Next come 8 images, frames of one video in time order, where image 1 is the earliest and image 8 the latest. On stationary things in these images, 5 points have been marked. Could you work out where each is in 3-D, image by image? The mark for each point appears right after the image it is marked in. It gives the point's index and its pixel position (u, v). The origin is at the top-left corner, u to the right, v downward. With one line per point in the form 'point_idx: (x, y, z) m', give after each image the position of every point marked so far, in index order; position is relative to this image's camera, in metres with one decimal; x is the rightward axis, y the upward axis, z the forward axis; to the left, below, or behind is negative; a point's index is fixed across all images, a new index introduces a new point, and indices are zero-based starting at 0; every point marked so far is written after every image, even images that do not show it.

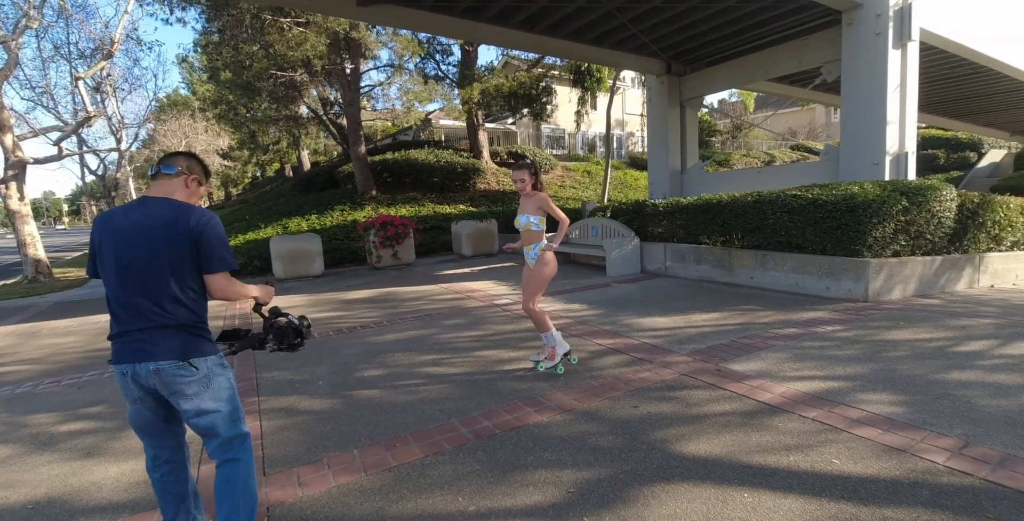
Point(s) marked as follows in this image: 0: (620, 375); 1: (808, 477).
0: (+0.9, -0.9, +4.1) m
1: (+1.5, -1.1, +2.5) m
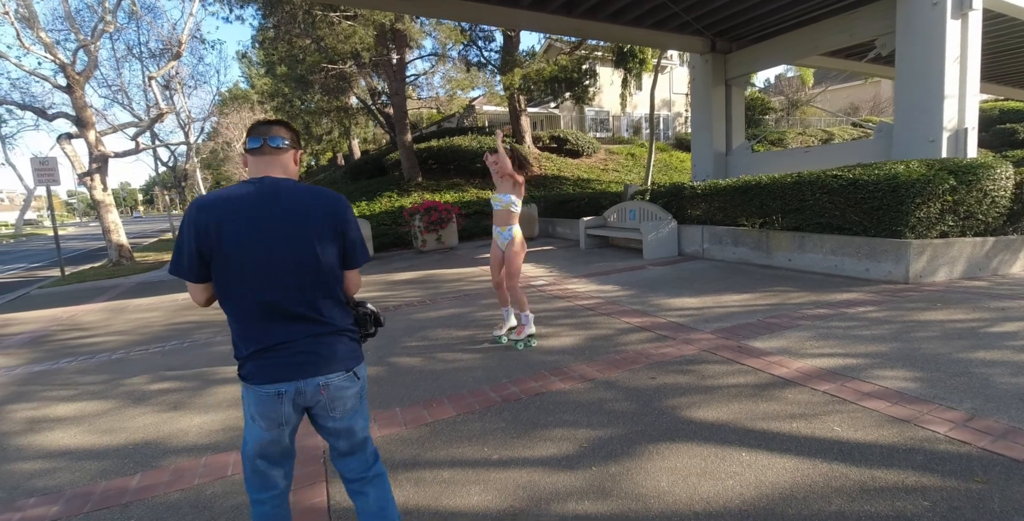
0: (+1.1, -0.7, +4.3) m
1: (+1.6, -1.0, +2.7) m
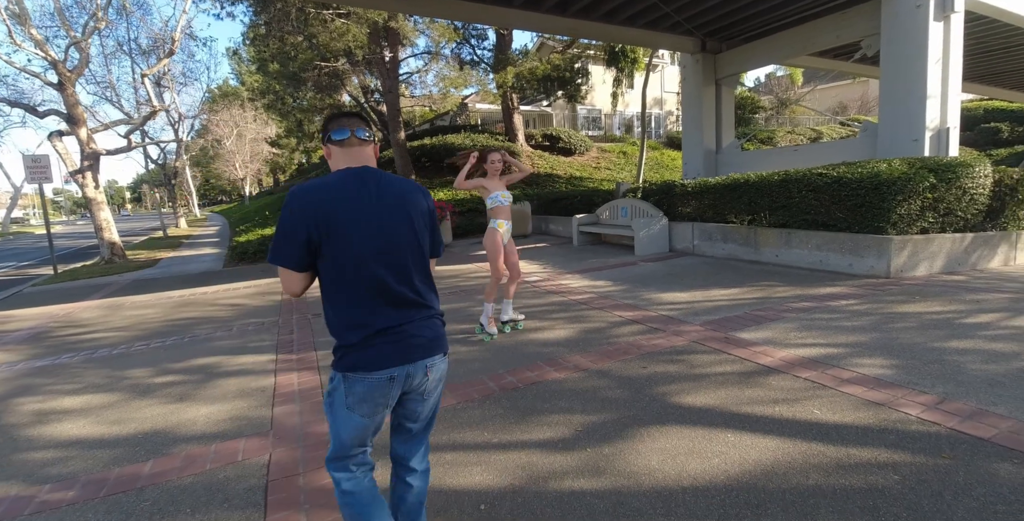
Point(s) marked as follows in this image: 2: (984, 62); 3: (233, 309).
0: (+1.1, -0.7, +4.4) m
1: (+1.5, -0.9, +2.9) m
2: (+14.7, +6.1, +15.9) m
3: (-4.1, -0.7, +7.5) m
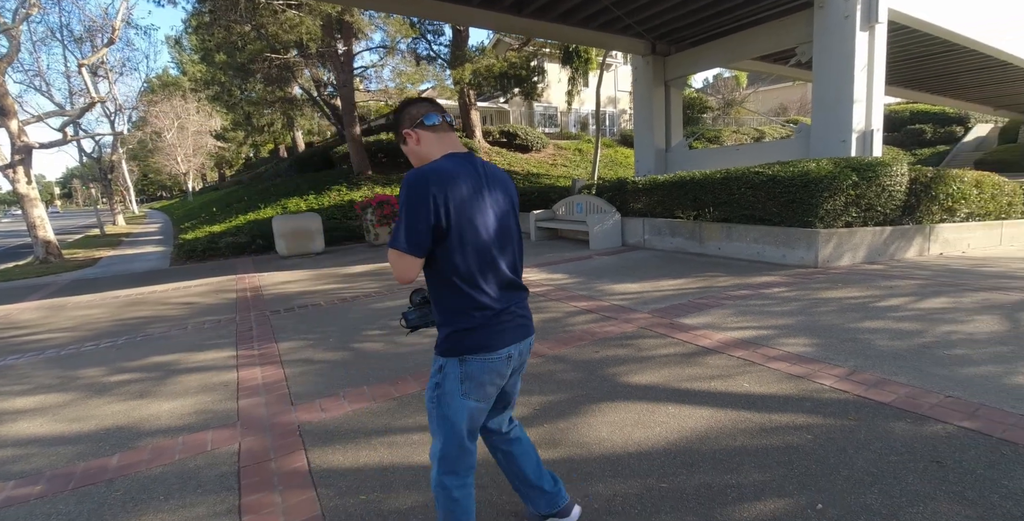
0: (+0.7, -0.6, +4.7) m
1: (+1.3, -0.9, +3.2) m
2: (+13.3, +6.4, +17.2) m
3: (-4.7, -0.7, +7.4) m
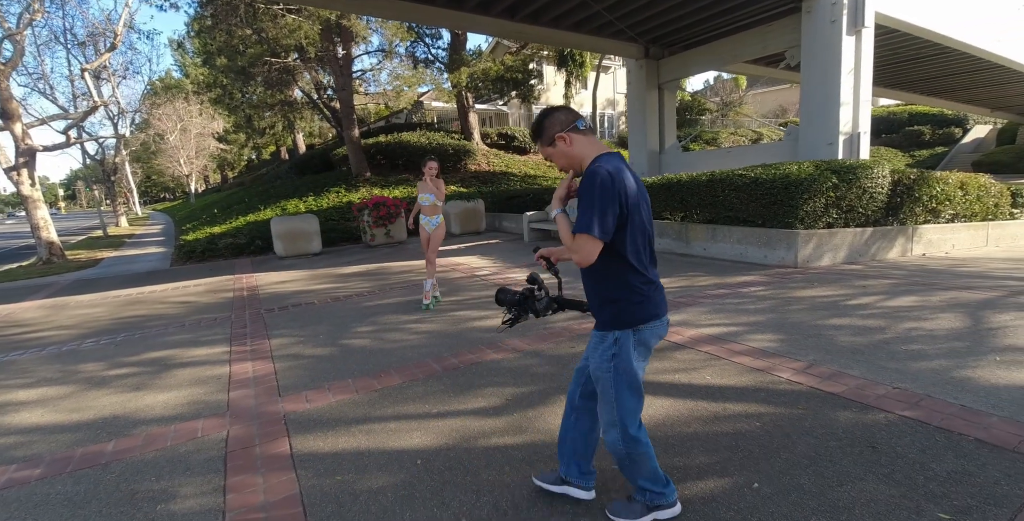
0: (+0.5, -0.6, +4.9) m
1: (+1.1, -0.8, +3.4) m
2: (+13.2, +6.4, +17.4) m
3: (-4.9, -0.7, +7.6) m
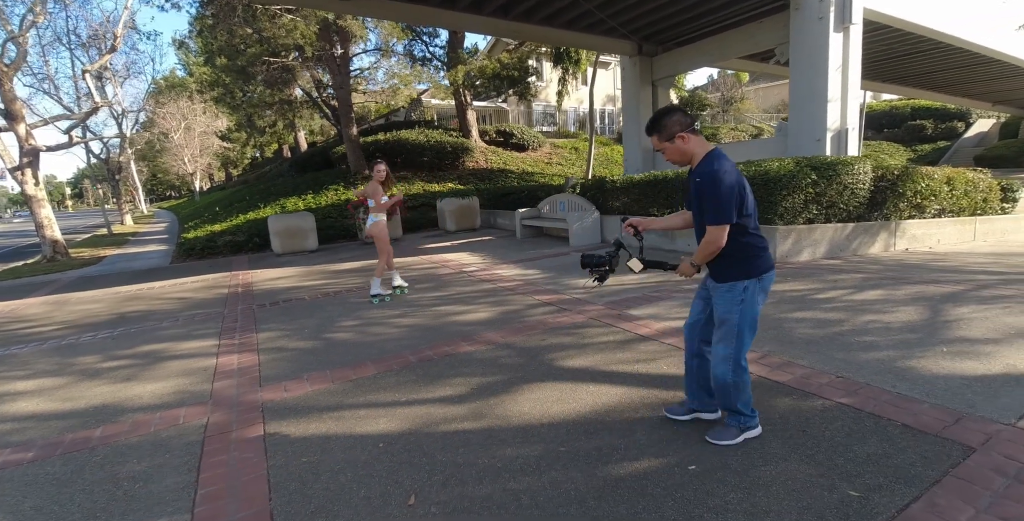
0: (+0.3, -0.6, +5.1) m
1: (+0.9, -0.8, +3.6) m
2: (+13.0, +6.6, +17.4) m
3: (-5.1, -0.6, +7.8) m
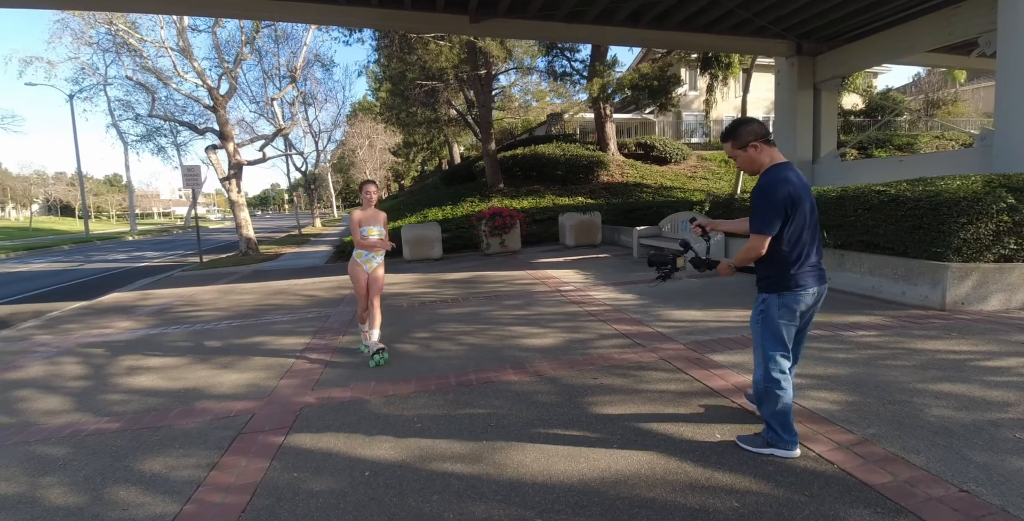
0: (+0.9, -0.8, +4.6) m
1: (+1.0, -1.0, +3.0) m
2: (+17.0, +5.2, +12.8) m
3: (-3.5, -0.7, +8.7) m
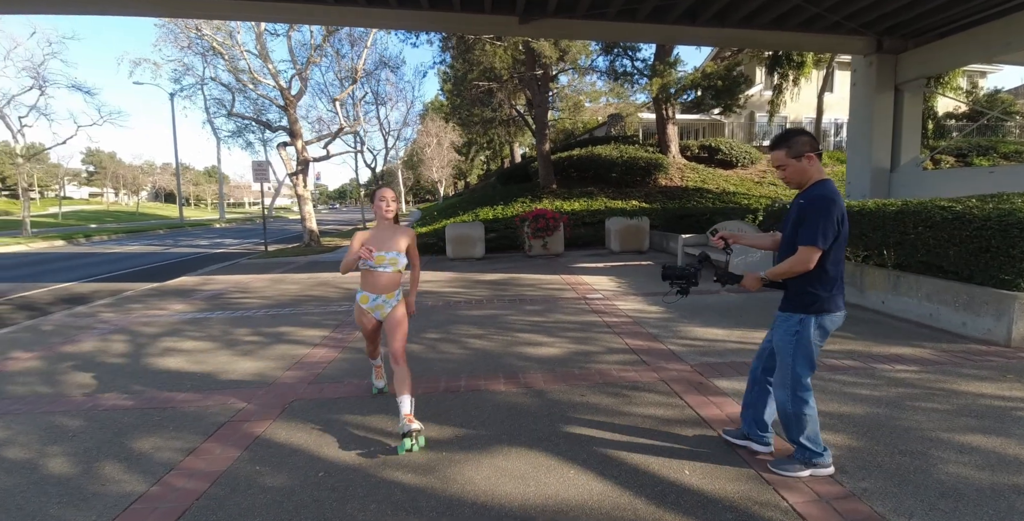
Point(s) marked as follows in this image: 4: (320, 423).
0: (+0.8, -0.9, +4.4) m
1: (+0.7, -1.1, +2.8) m
2: (+18.1, +4.3, +10.4) m
3: (-3.0, -0.6, +9.1) m
4: (-1.3, -1.1, +3.6) m
